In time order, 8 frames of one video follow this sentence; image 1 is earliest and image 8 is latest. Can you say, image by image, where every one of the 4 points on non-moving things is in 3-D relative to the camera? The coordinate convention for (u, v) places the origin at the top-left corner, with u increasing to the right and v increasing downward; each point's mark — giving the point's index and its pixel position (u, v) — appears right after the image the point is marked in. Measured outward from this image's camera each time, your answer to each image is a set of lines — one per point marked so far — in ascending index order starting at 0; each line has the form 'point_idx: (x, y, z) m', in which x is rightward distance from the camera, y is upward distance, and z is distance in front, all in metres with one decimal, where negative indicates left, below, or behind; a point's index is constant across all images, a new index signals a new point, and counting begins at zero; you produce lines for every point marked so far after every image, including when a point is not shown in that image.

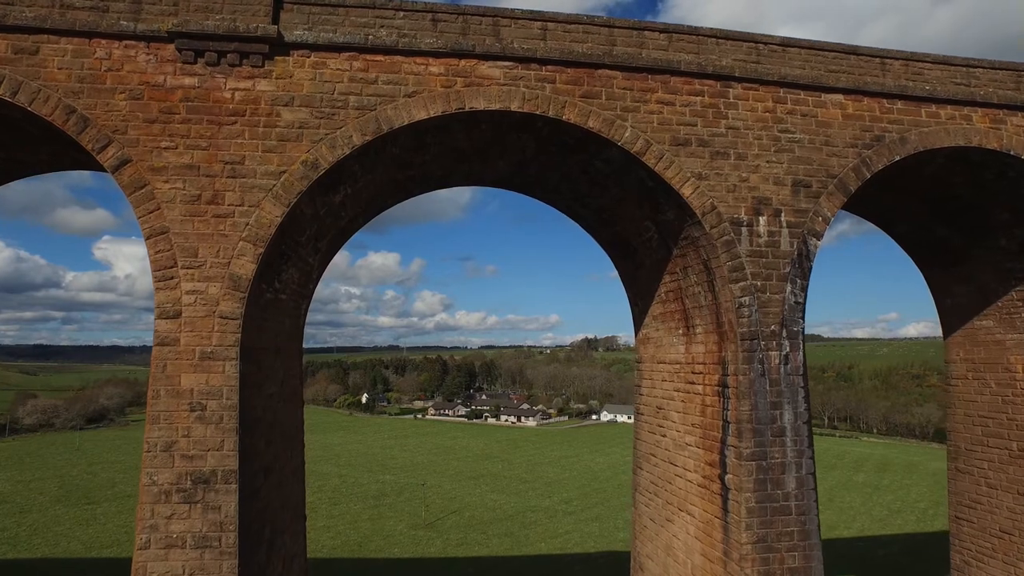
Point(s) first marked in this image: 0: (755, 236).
0: (+3.4, +0.7, +5.7) m
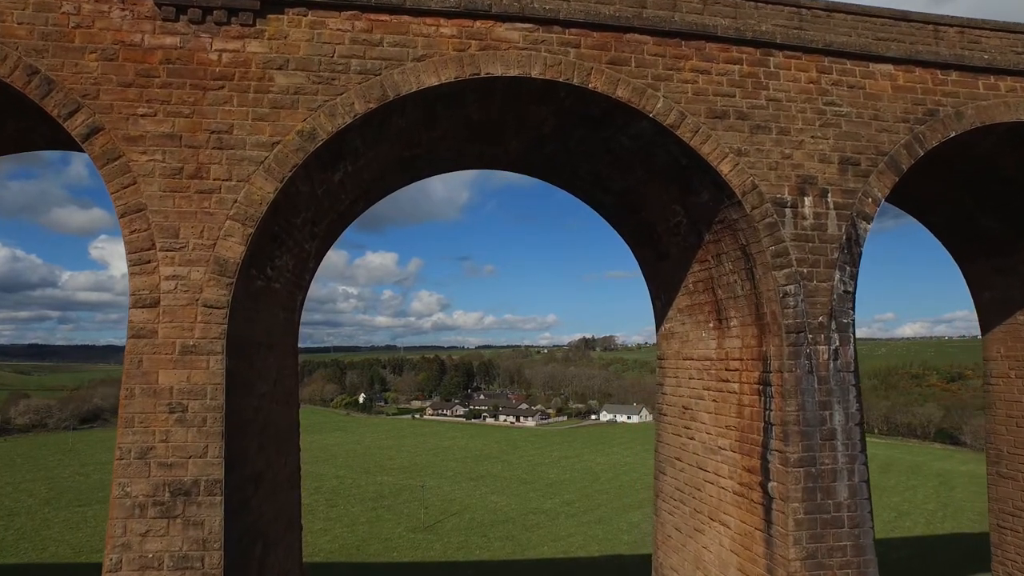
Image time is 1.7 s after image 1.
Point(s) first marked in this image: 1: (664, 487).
0: (+3.7, +0.9, +5.2) m
1: (+2.7, -3.5, +7.2) m
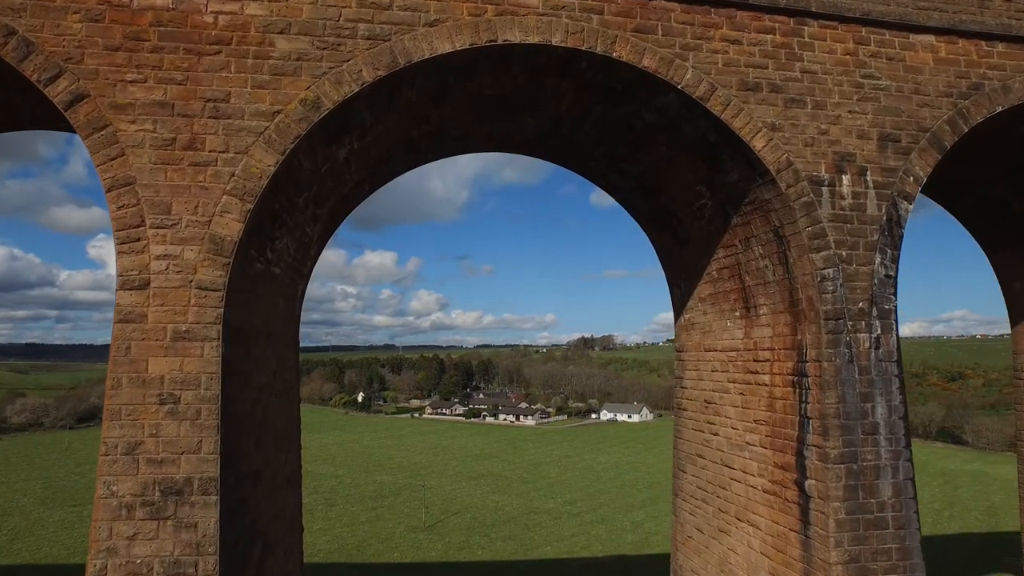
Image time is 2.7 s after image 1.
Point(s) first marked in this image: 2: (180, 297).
0: (+3.9, +1.1, +4.9) m
1: (+2.9, -3.3, +6.8) m
2: (-3.2, -0.1, +4.0) m
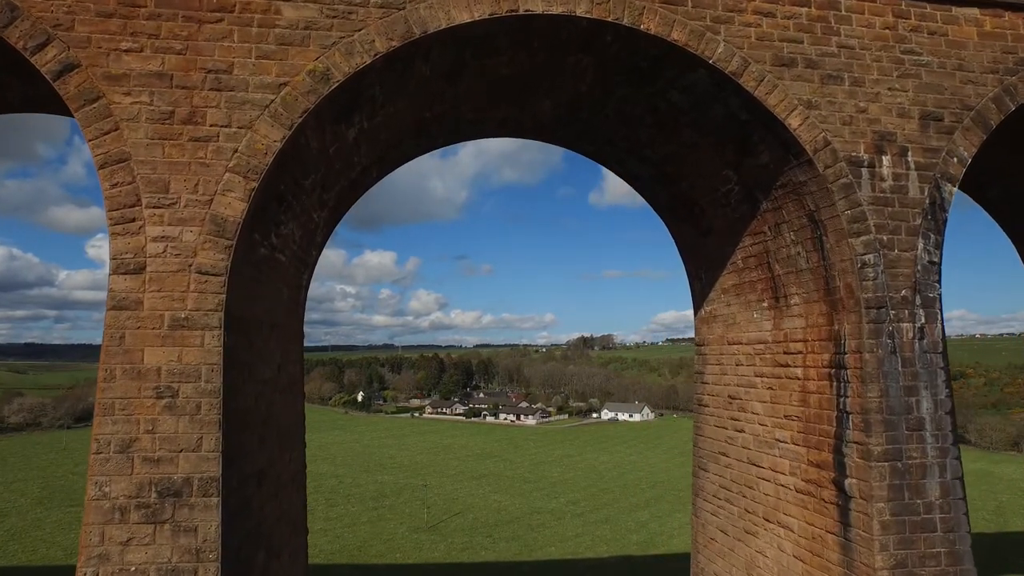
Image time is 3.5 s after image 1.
0: (+4.1, +1.2, +4.6) m
1: (+3.1, -3.2, +6.5) m
2: (-3.0, +0.1, +3.7) m
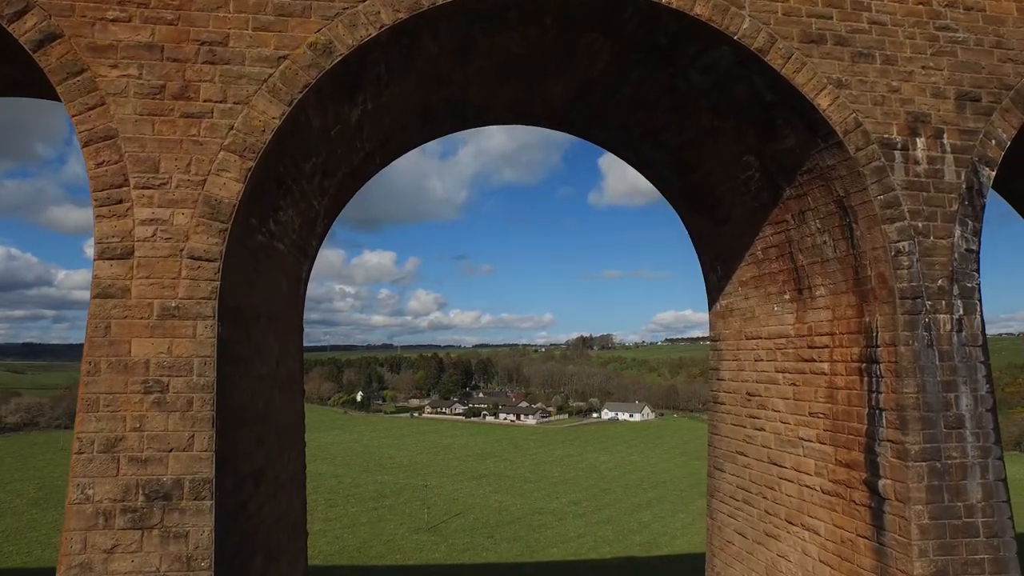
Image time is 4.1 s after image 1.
0: (+4.2, +1.3, +4.3) m
1: (+3.2, -3.1, +6.3) m
2: (-2.9, +0.2, +3.4) m
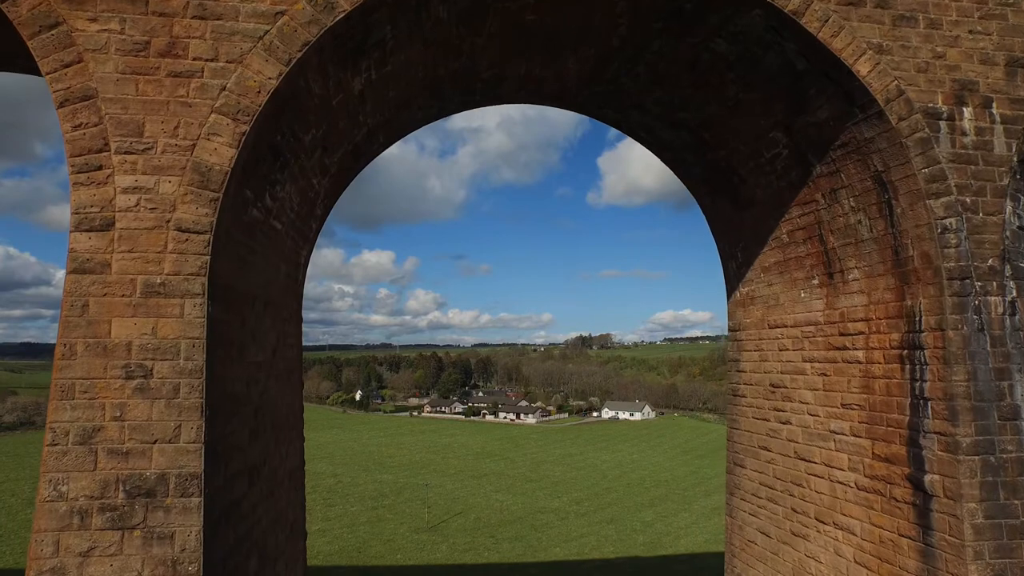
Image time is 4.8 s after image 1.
0: (+4.4, +1.5, +4.0) m
1: (+3.4, -2.9, +6.0) m
2: (-2.7, +0.4, +3.1) m
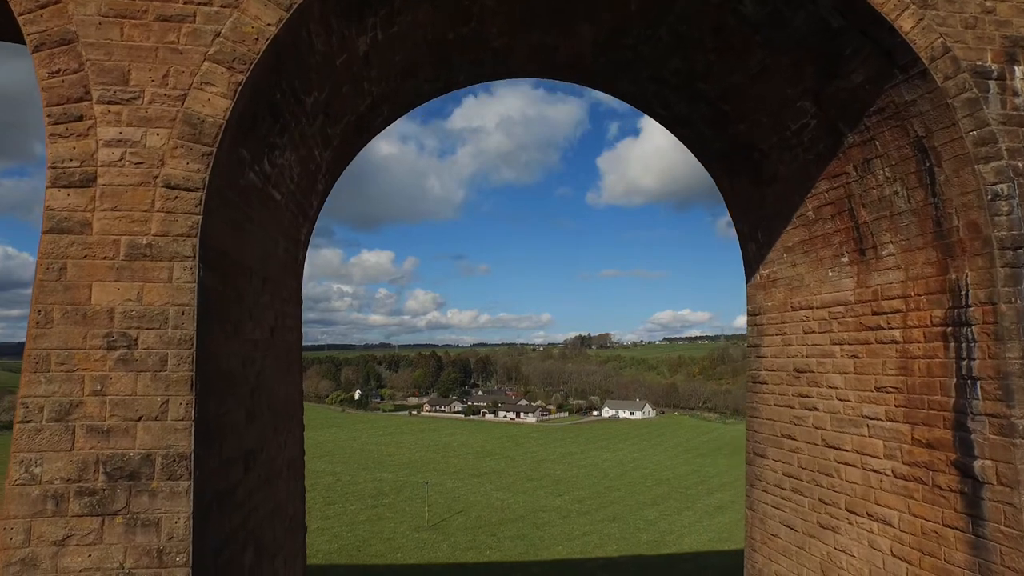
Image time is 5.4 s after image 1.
0: (+4.6, +1.8, +3.7) m
1: (+3.5, -2.6, +5.7) m
2: (-2.6, +0.6, +2.8) m
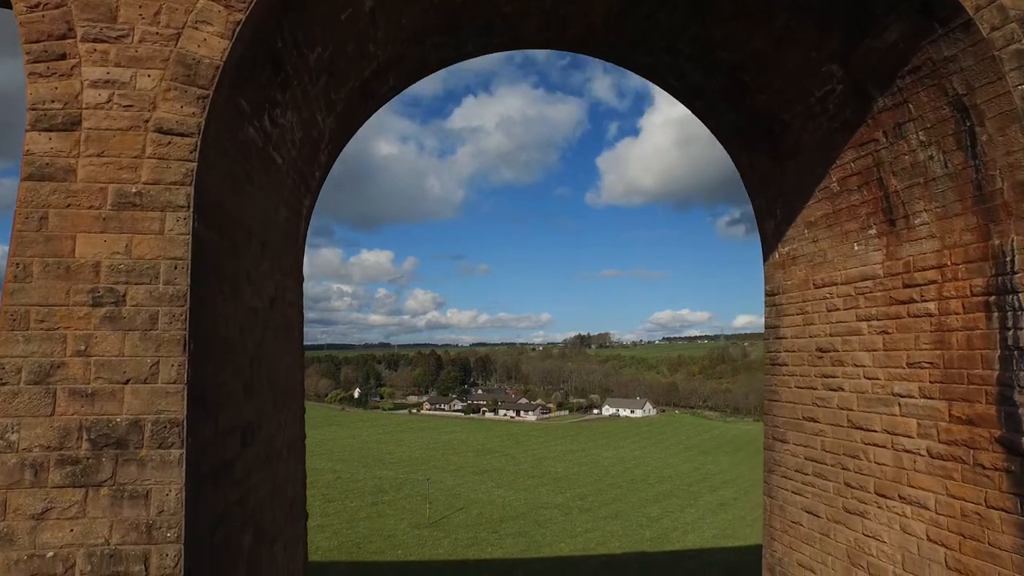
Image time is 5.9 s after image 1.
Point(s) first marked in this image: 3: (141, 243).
0: (+4.7, +2.1, +3.5) m
1: (+3.7, -2.3, +5.5) m
2: (-2.4, +0.9, +2.6) m
3: (-2.3, +0.3, +2.5) m
